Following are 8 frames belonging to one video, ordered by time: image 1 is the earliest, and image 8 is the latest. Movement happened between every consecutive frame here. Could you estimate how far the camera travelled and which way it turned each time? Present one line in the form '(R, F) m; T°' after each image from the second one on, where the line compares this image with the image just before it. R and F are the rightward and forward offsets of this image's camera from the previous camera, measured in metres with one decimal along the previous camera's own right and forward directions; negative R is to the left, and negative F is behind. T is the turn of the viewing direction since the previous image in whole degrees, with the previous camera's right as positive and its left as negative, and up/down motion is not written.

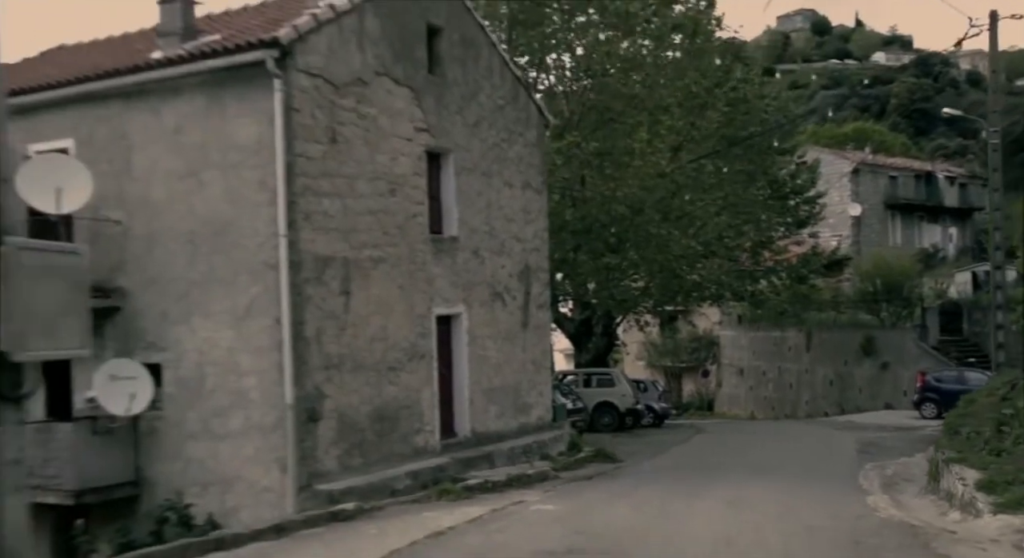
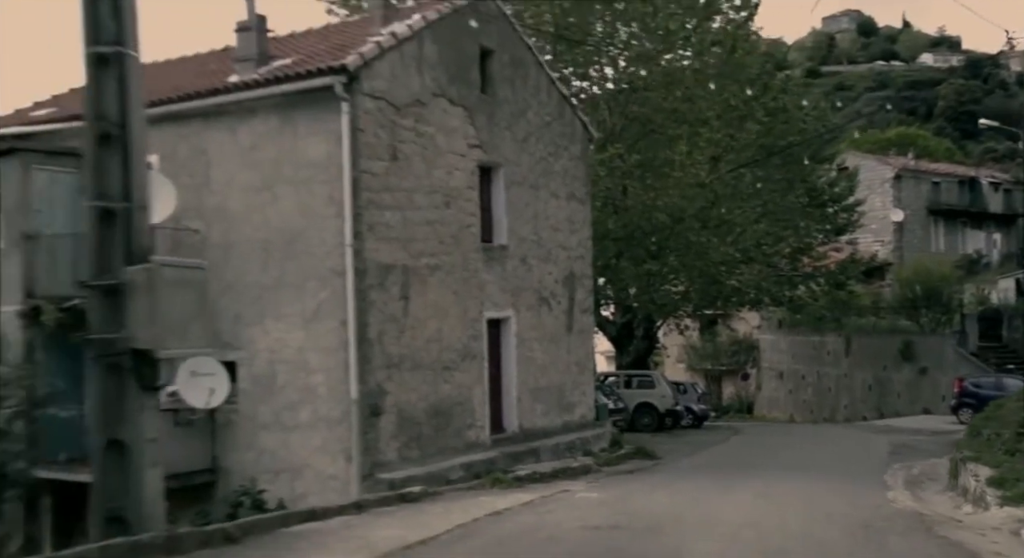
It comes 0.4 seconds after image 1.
(-0.1, -1.2) m; -2°
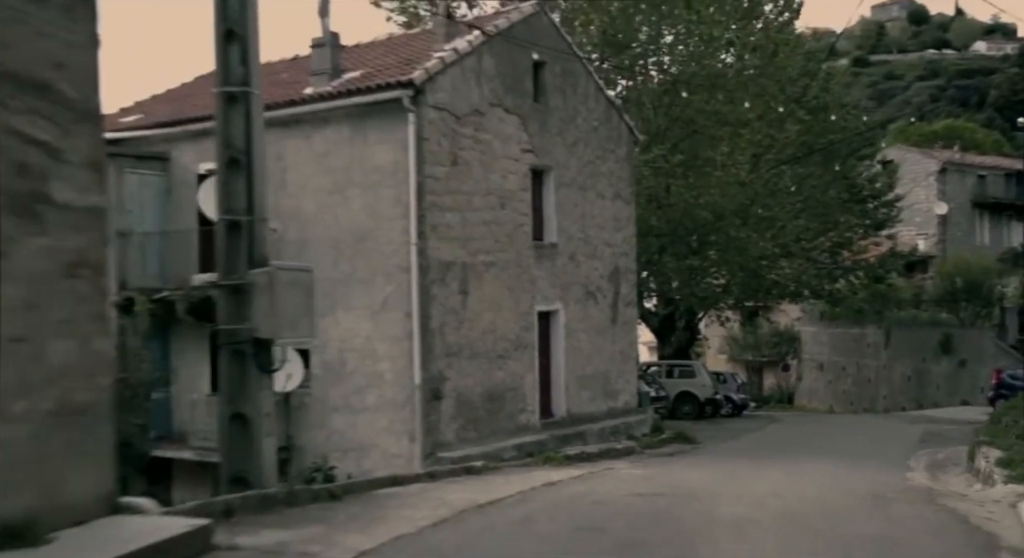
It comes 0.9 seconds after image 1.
(-0.1, -1.4) m; -2°
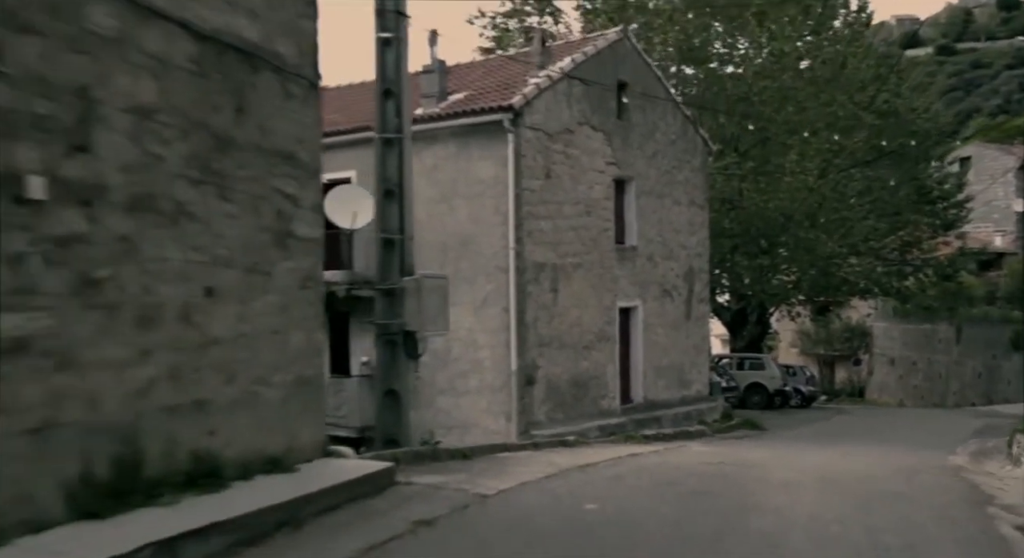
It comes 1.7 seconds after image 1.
(-0.2, -2.3) m; -4°
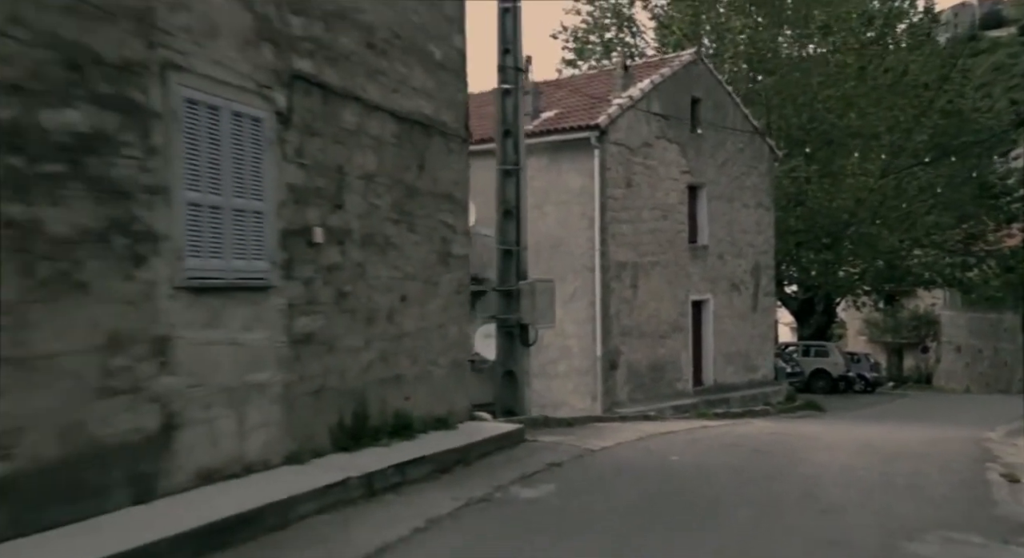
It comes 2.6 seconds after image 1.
(-0.3, -2.7) m; -4°
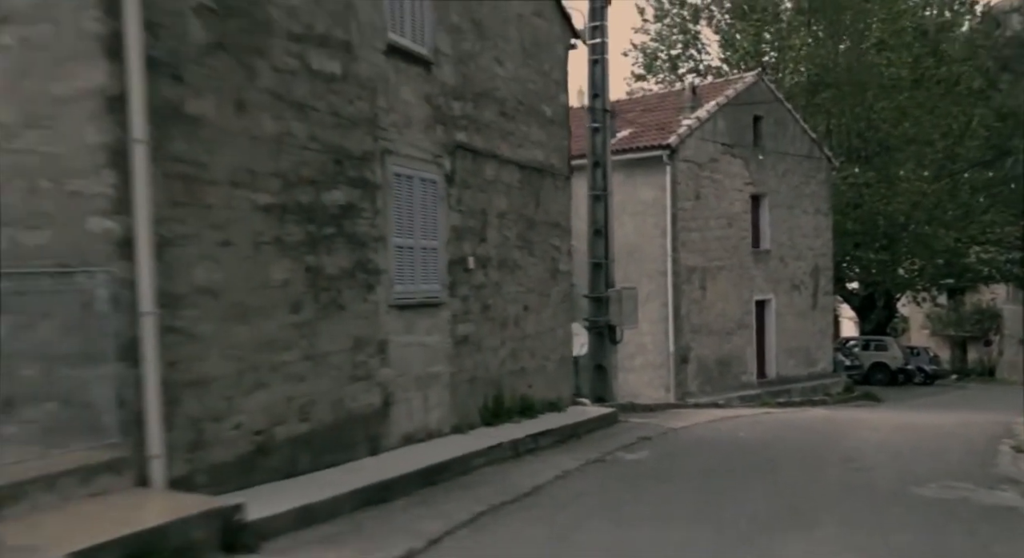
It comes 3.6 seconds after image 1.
(-0.4, -2.6) m; -3°
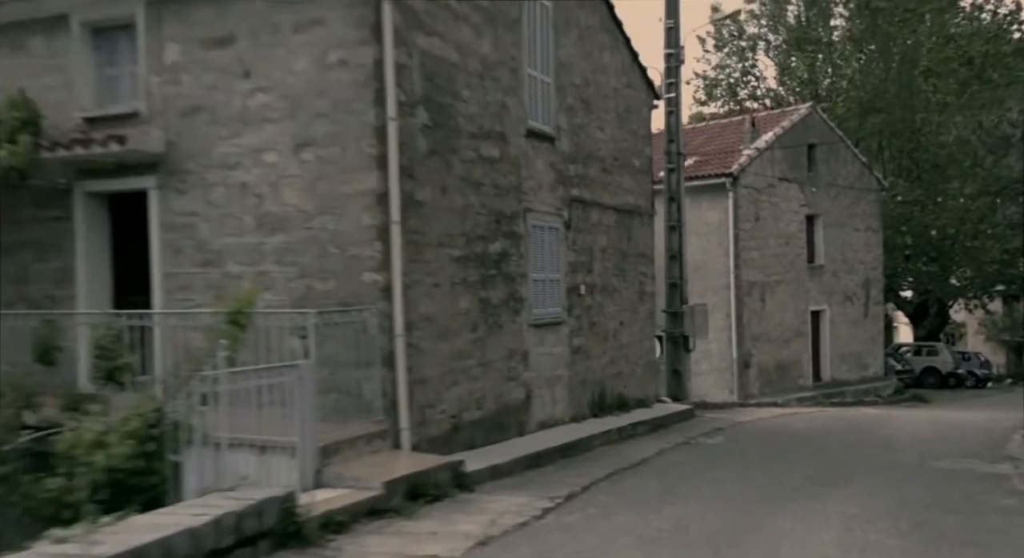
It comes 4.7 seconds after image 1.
(-0.6, -2.9) m; -3°
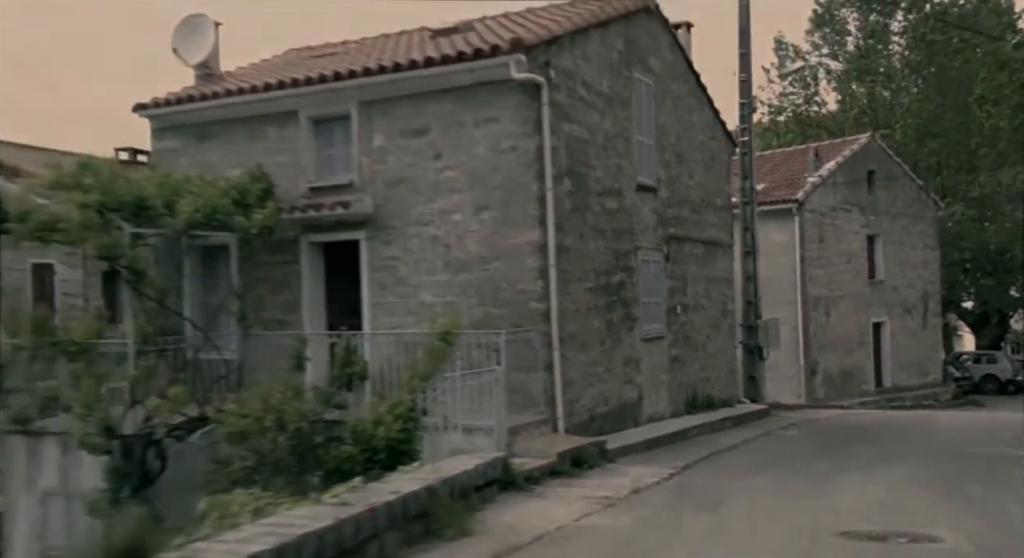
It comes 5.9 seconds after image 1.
(-0.7, -3.1) m; -3°
